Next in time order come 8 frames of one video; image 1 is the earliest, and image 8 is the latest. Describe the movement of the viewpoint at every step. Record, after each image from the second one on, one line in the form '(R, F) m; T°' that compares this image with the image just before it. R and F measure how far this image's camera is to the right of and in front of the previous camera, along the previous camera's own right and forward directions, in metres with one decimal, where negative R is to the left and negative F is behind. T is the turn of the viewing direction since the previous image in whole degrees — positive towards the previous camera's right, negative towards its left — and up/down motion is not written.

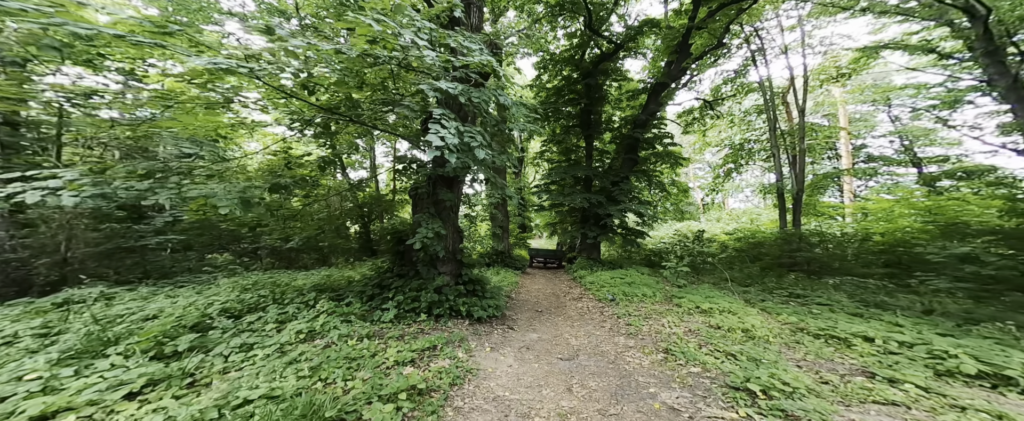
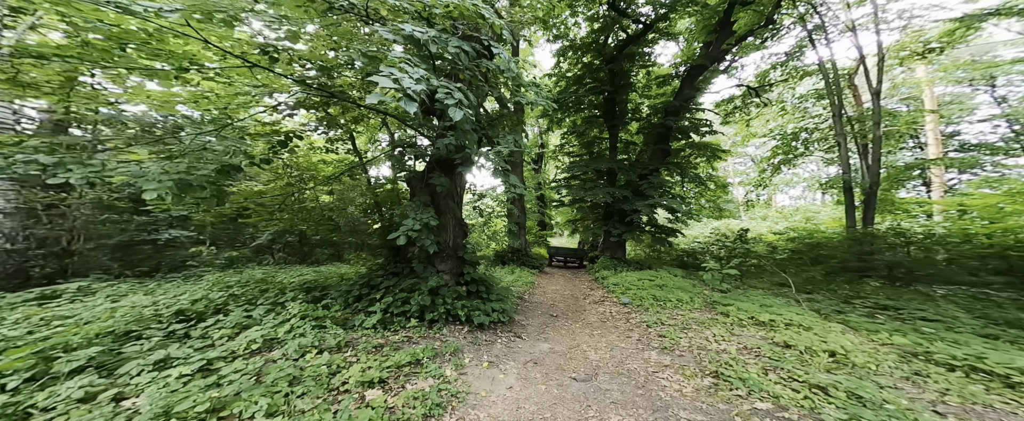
(+0.2, +0.5) m; -5°
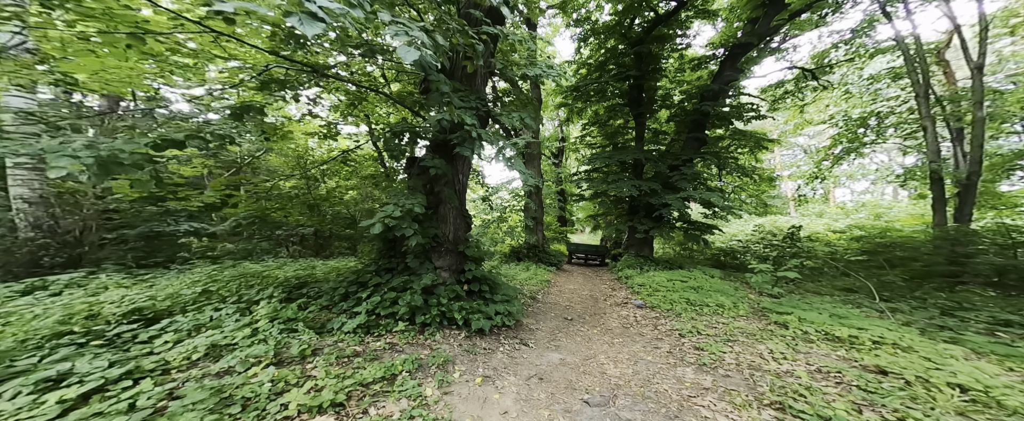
(+0.2, +0.4) m; -5°
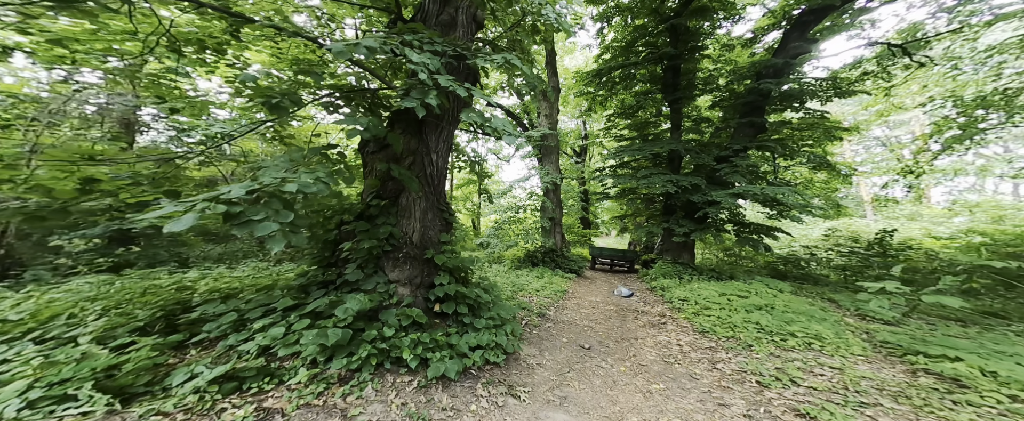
(+0.3, +1.0) m; -6°
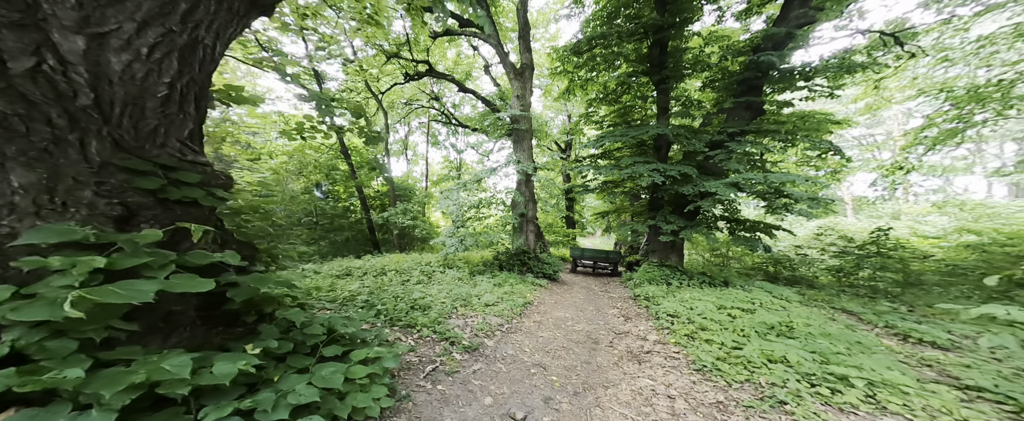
(+0.7, +1.4) m; +2°
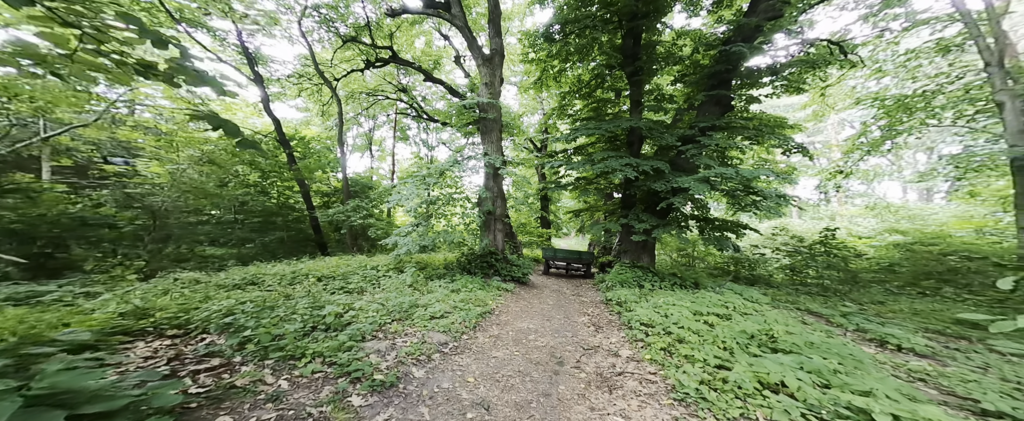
(+0.3, +0.7) m; +4°
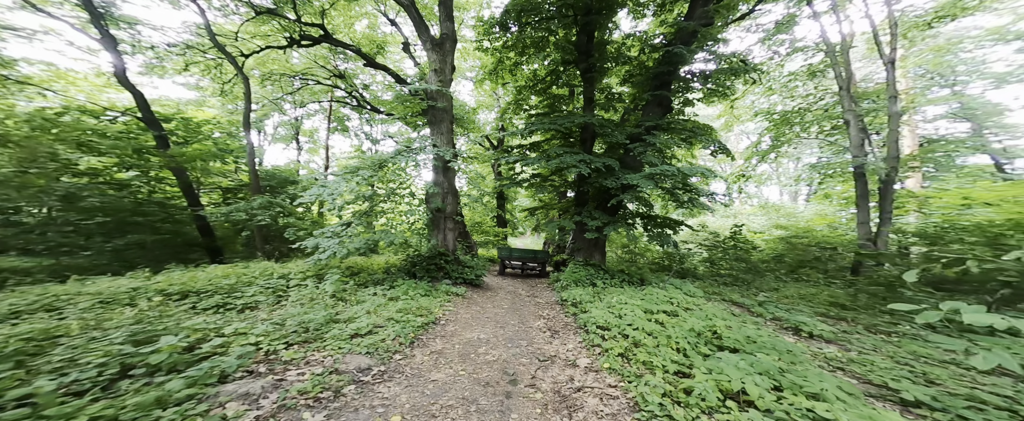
(+0.1, +0.5) m; +8°
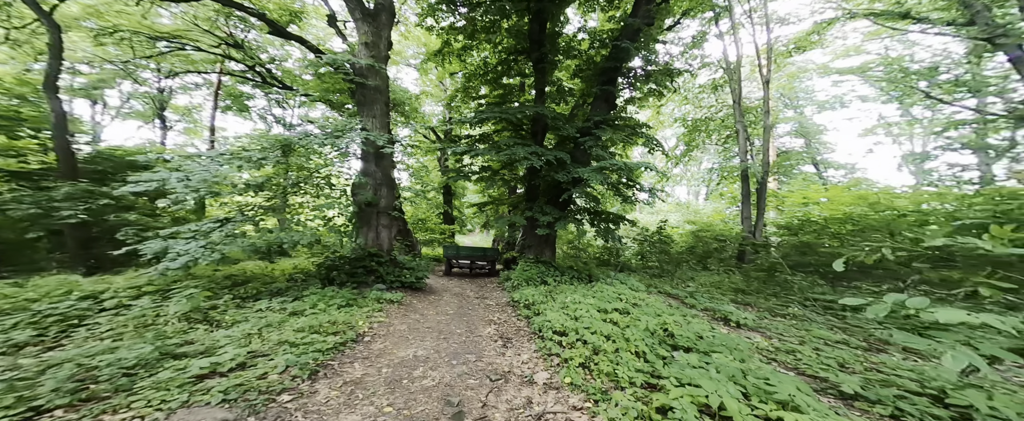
(0.0, +0.6) m; +10°
